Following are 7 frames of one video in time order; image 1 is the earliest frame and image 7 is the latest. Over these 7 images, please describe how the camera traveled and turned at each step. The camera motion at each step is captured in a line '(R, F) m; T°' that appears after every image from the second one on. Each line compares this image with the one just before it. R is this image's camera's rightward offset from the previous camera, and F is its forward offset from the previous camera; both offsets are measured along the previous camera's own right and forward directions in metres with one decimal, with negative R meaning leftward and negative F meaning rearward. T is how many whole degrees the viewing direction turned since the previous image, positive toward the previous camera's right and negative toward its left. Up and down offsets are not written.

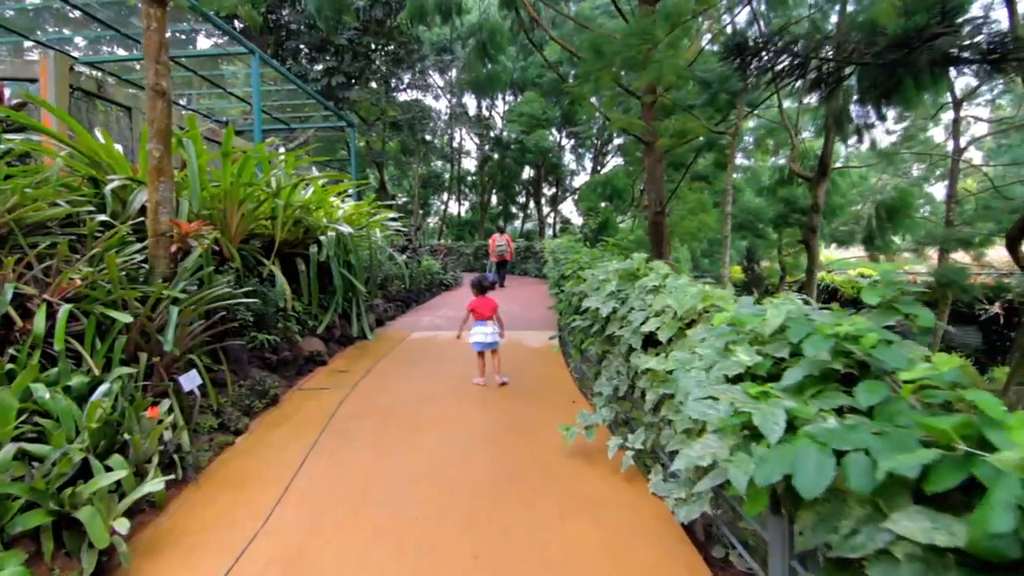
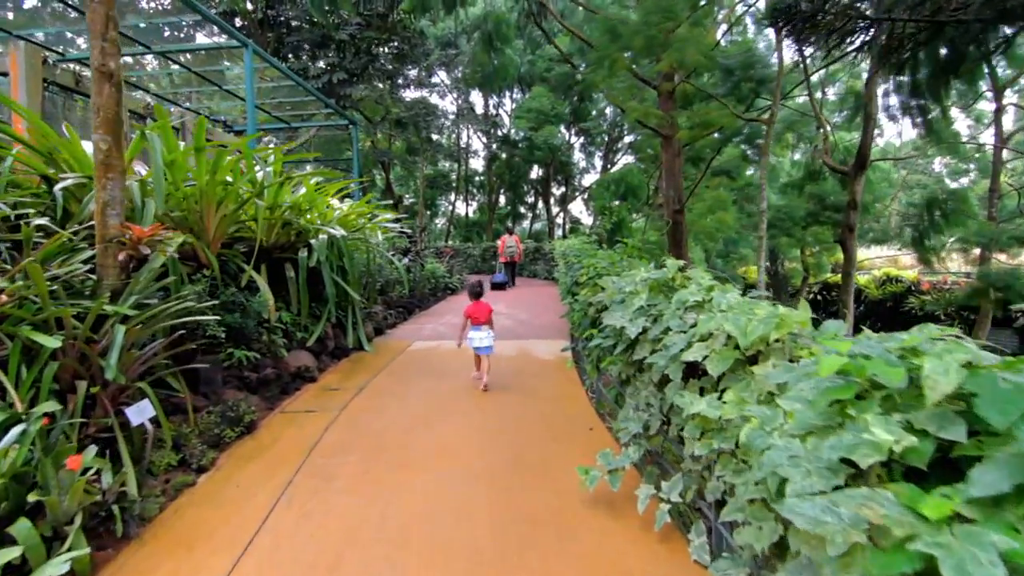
(0.0, +0.4) m; -1°
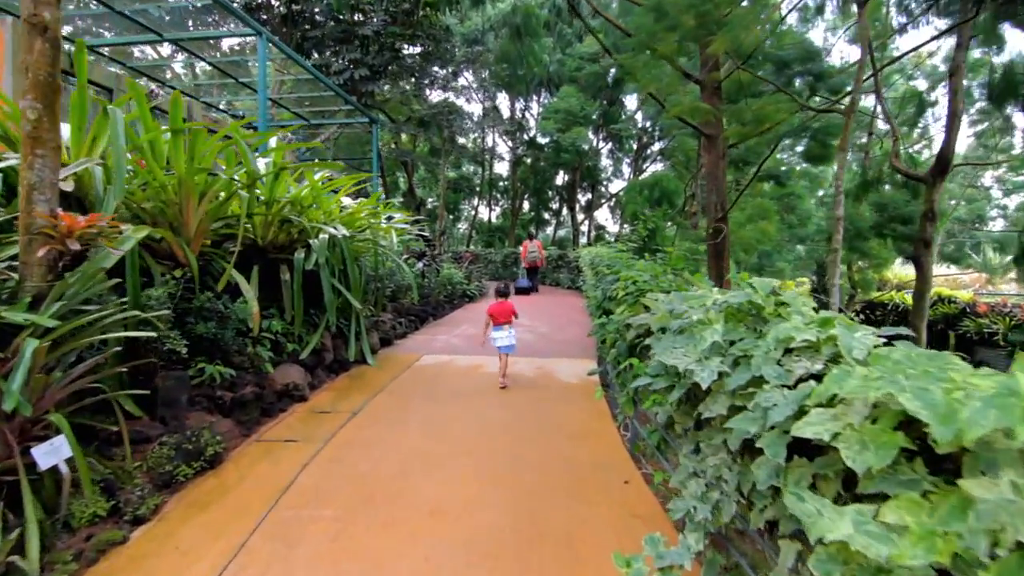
(0.0, +0.5) m; -2°
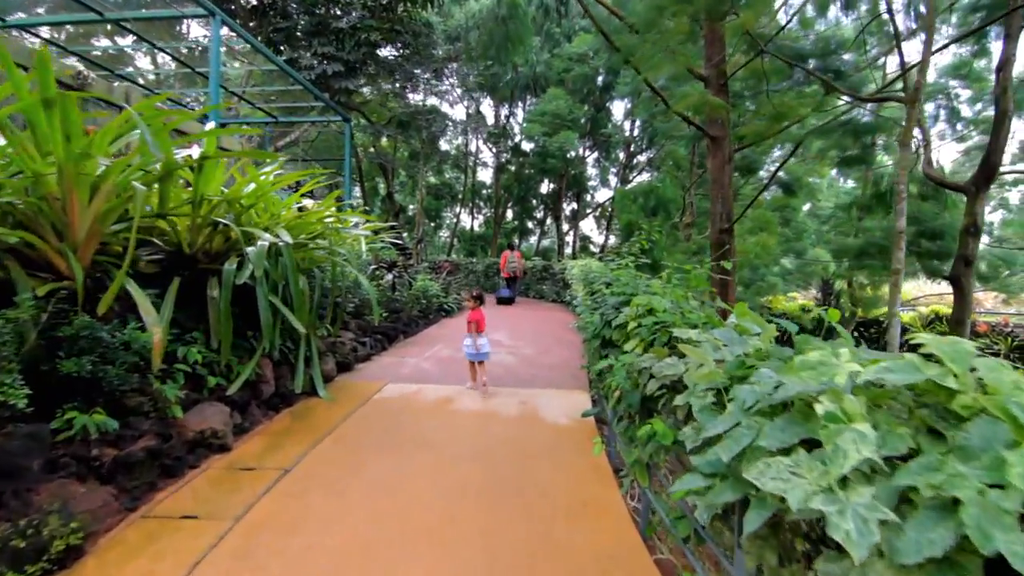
(0.0, +0.6) m; +2°
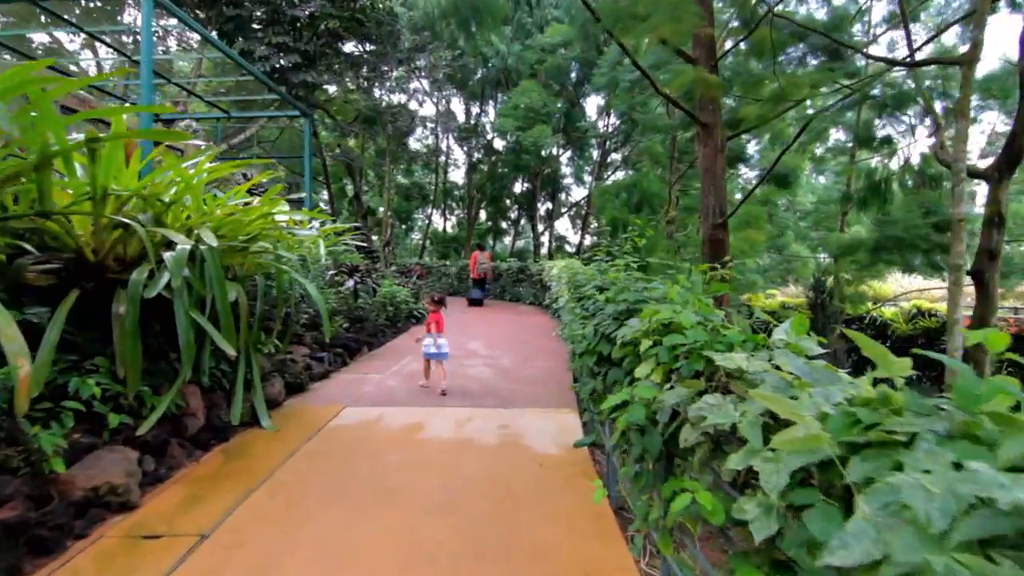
(0.0, +0.5) m; +3°
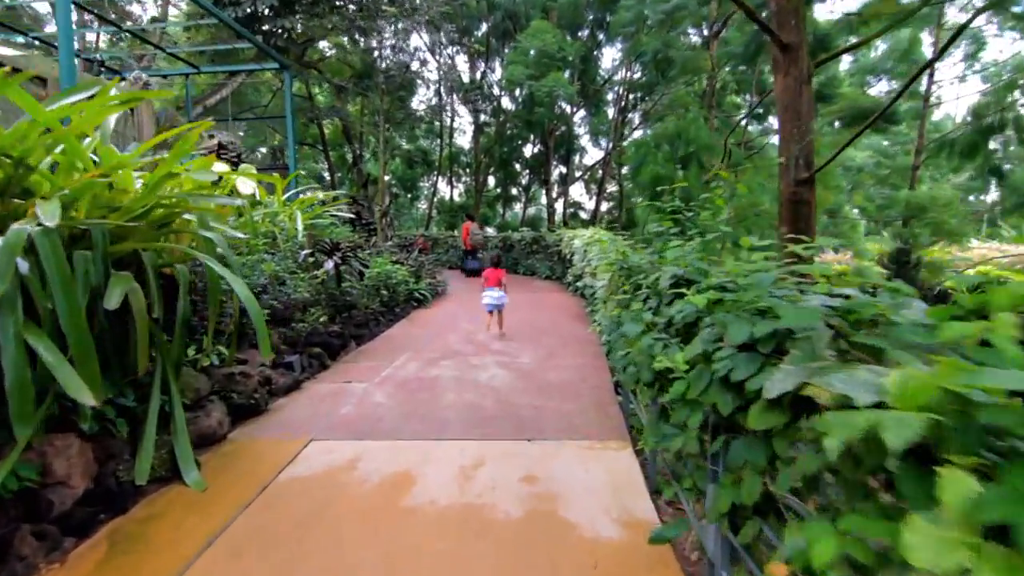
(-0.1, +1.0) m; -1°
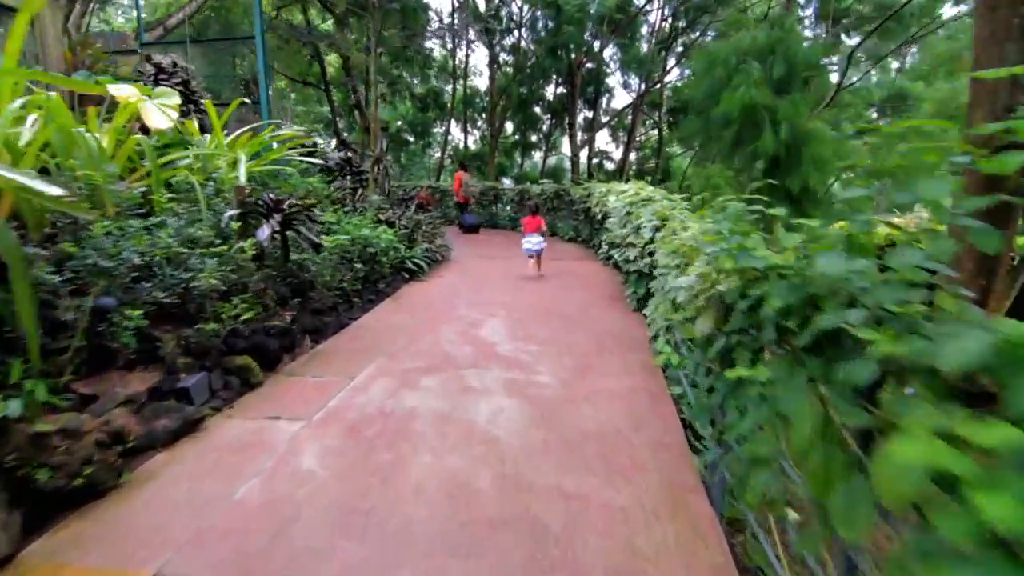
(0.0, +1.2) m; -2°
